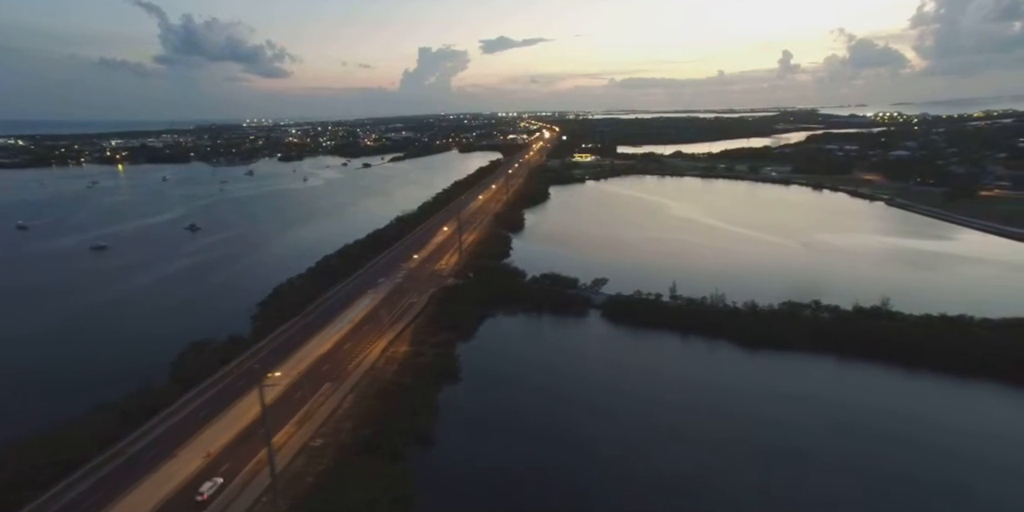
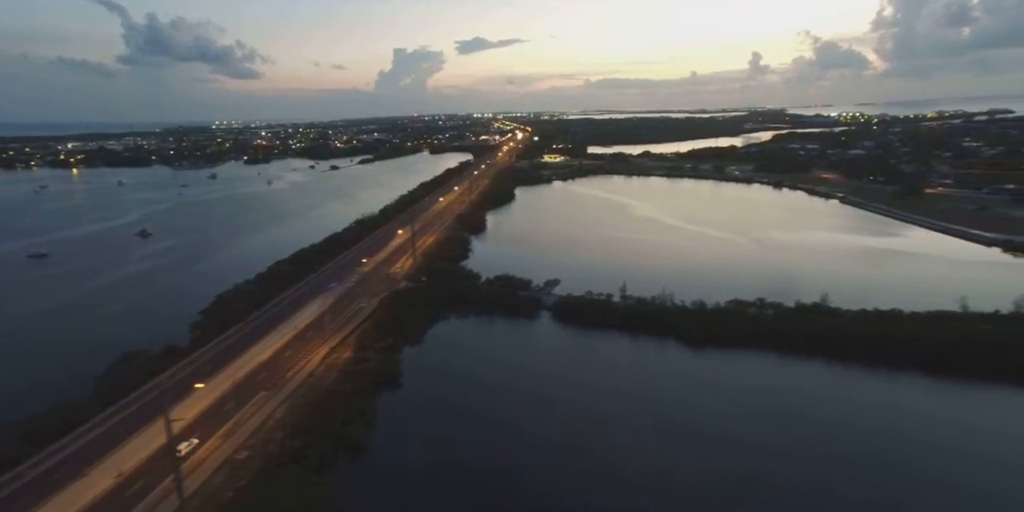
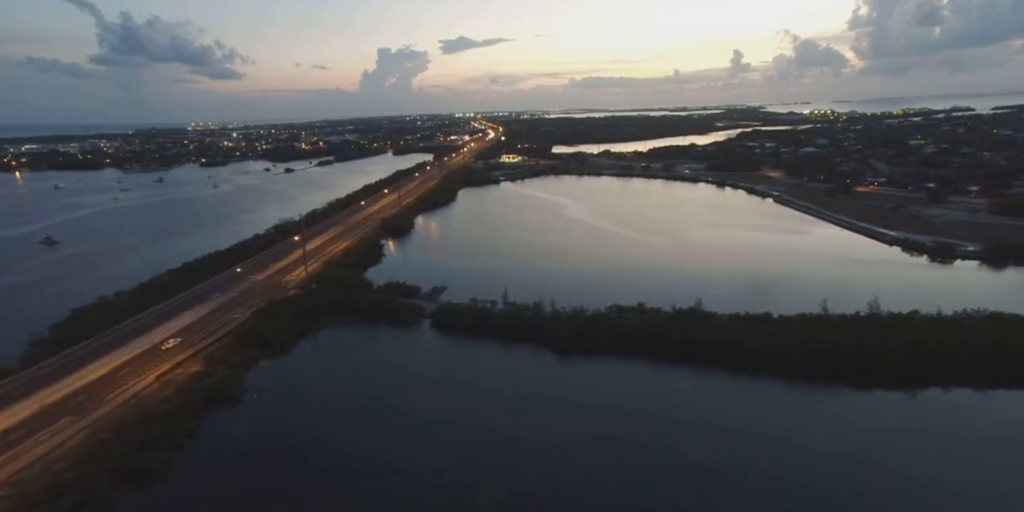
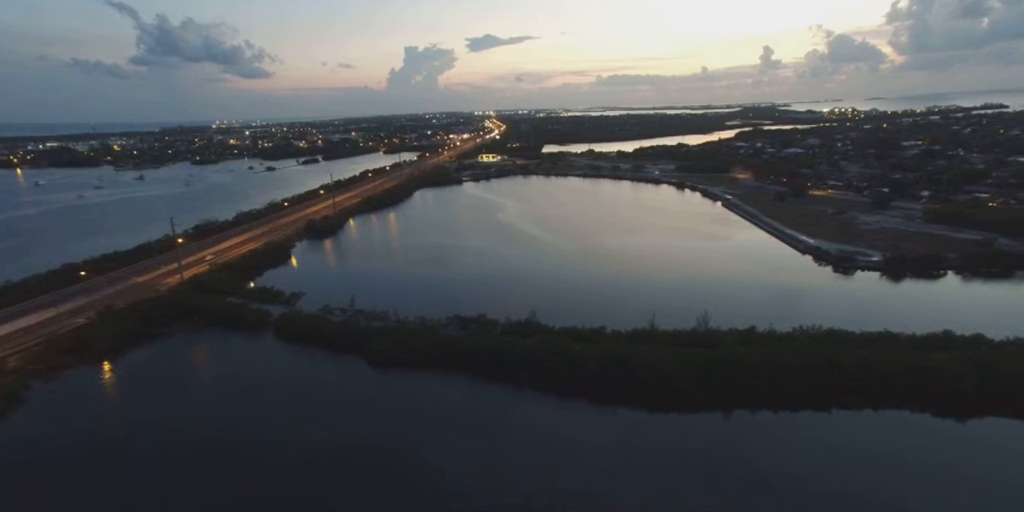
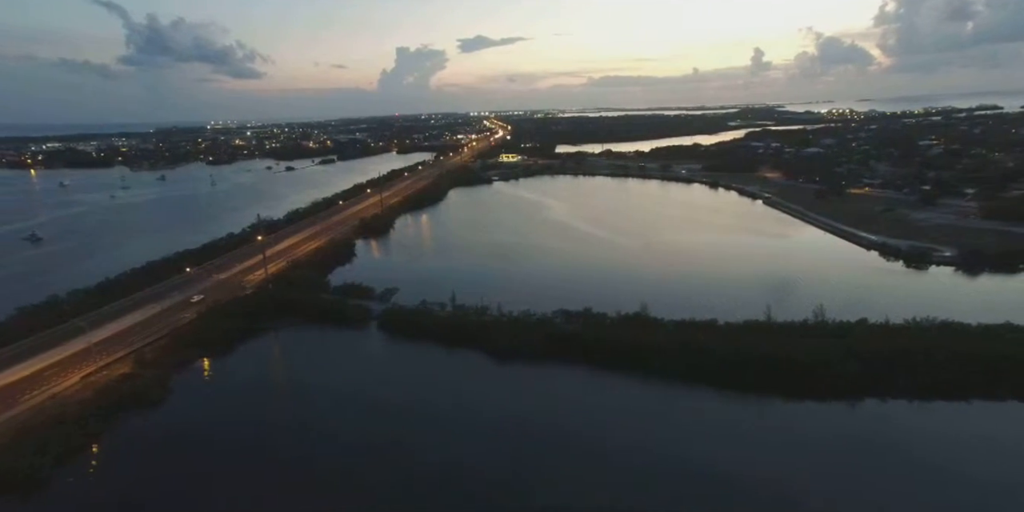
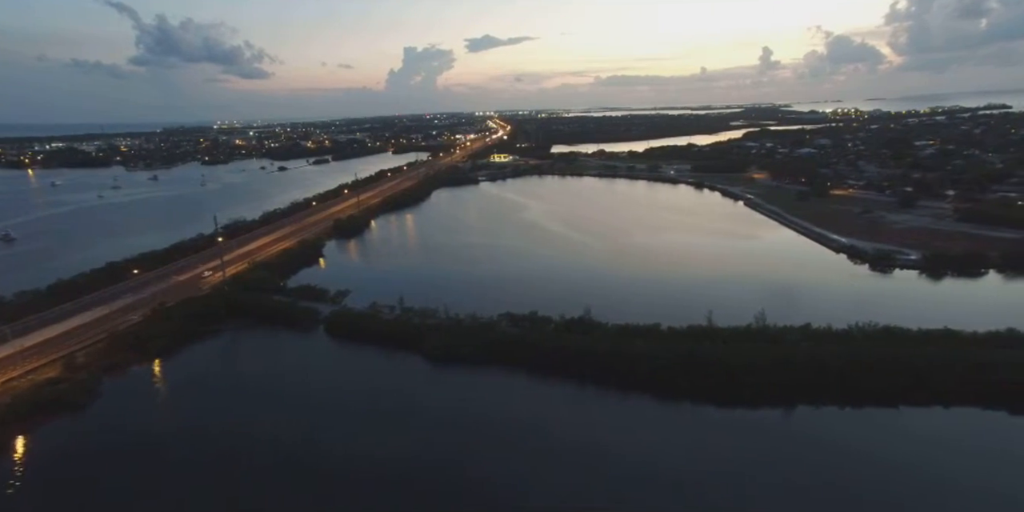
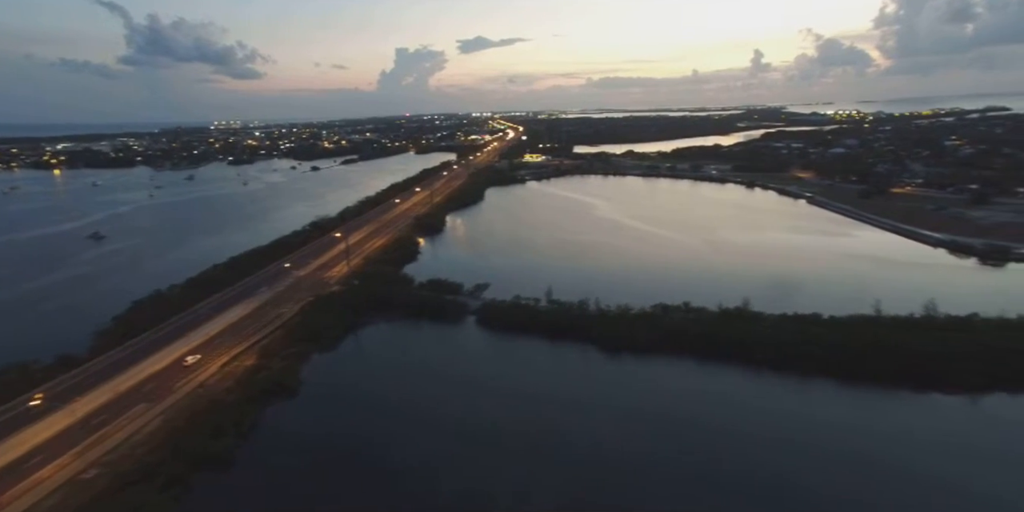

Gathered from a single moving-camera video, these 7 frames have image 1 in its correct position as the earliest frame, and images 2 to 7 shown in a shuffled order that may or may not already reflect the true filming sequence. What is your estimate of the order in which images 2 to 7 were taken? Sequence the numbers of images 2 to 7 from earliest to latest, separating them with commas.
2, 7, 3, 5, 6, 4
